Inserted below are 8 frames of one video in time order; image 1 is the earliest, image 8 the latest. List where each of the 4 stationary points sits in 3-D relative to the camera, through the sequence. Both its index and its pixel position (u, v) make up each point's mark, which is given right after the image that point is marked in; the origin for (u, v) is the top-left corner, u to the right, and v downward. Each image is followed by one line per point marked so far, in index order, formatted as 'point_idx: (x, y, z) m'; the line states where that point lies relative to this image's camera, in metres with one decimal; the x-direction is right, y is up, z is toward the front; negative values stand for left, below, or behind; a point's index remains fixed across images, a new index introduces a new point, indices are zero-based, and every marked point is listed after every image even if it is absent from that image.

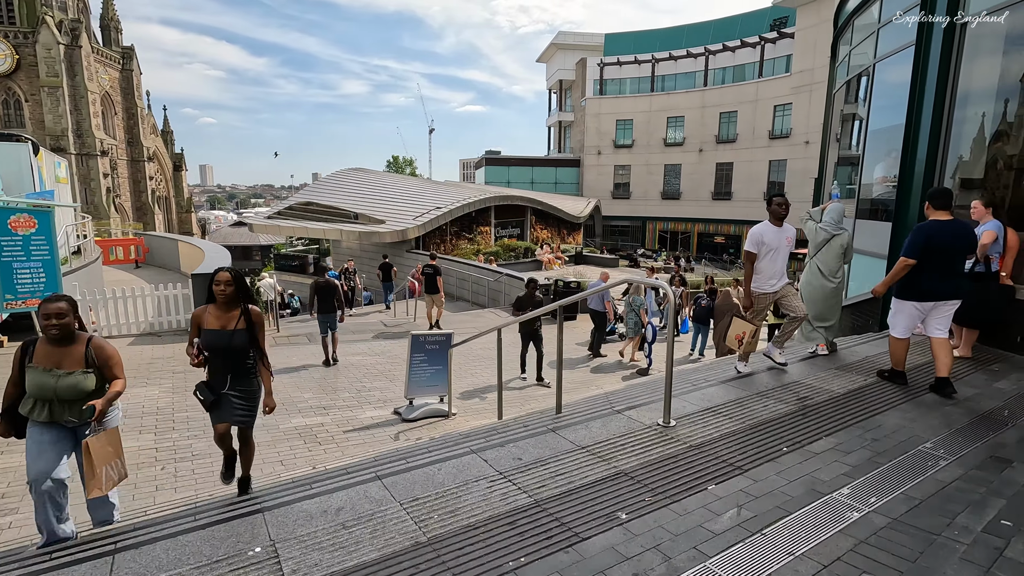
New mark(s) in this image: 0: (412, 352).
0: (-1.3, -0.8, +6.8) m
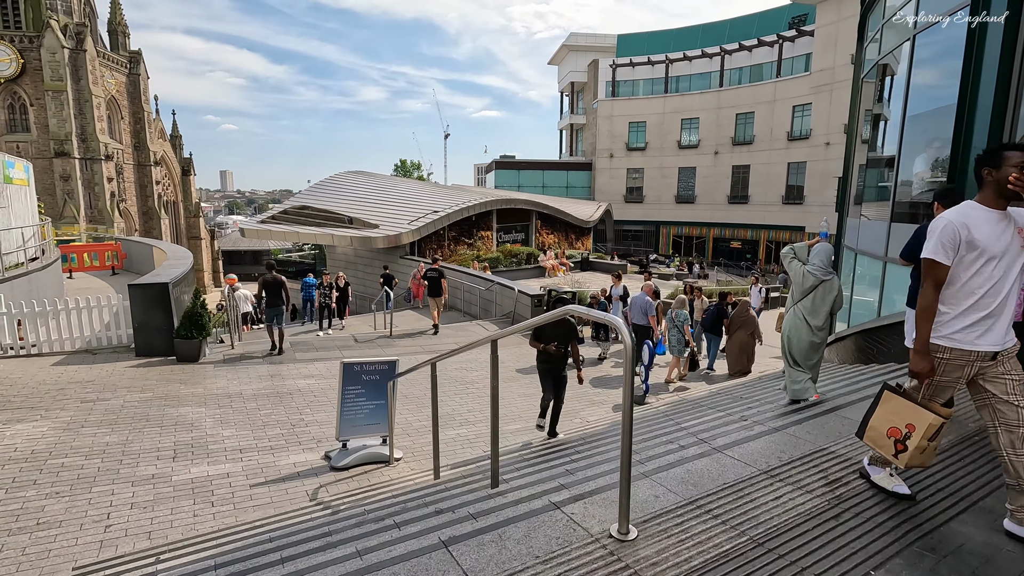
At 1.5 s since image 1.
0: (-1.8, -1.0, +5.6) m
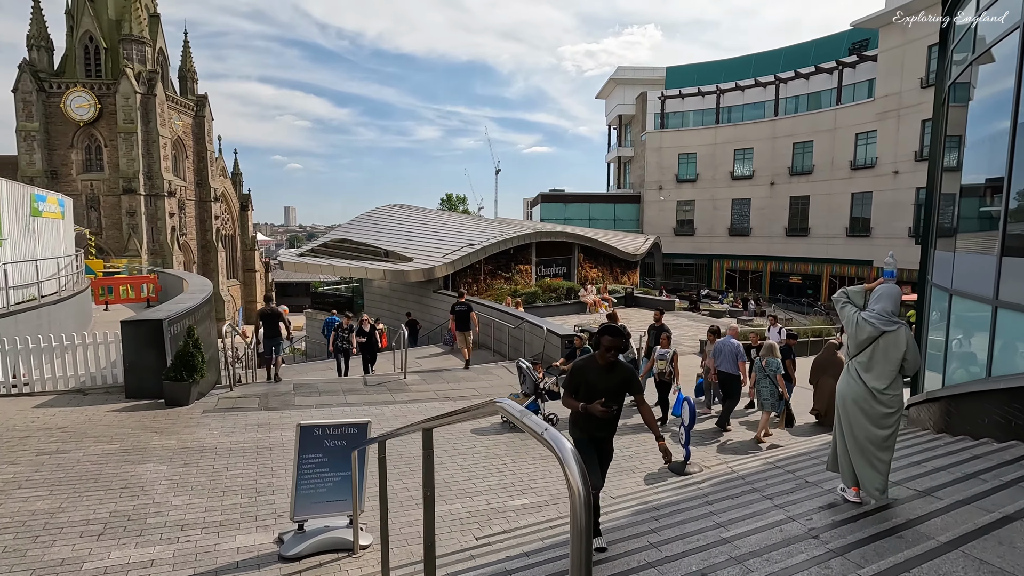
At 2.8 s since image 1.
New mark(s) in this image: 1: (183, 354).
0: (-1.8, -1.4, +4.6) m
1: (-5.0, -1.0, +8.1) m
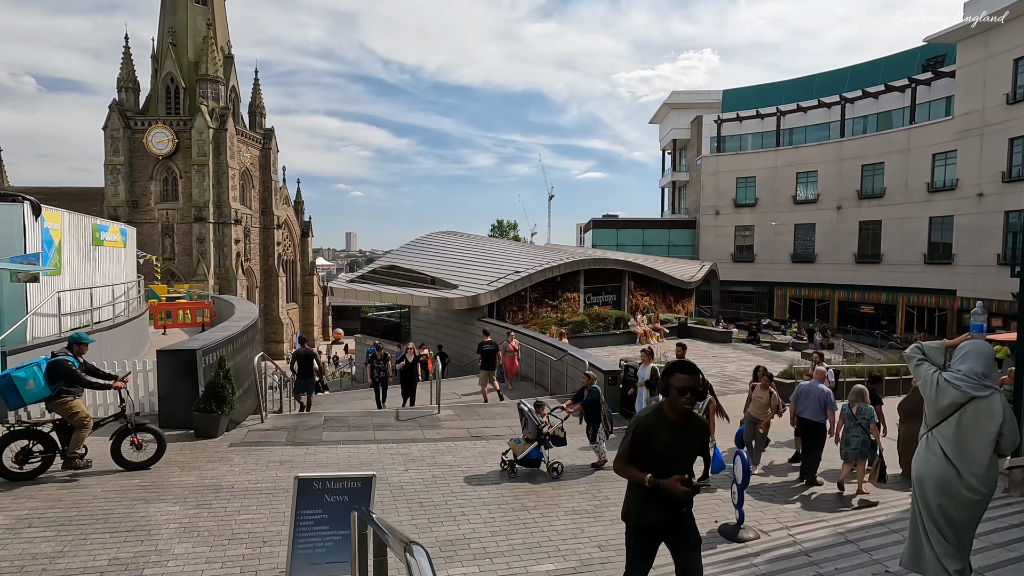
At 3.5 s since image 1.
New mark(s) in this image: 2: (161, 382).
0: (-1.7, -1.7, +4.2) m
1: (-4.5, -1.5, +8.0) m
2: (-5.4, -1.4, +8.3) m
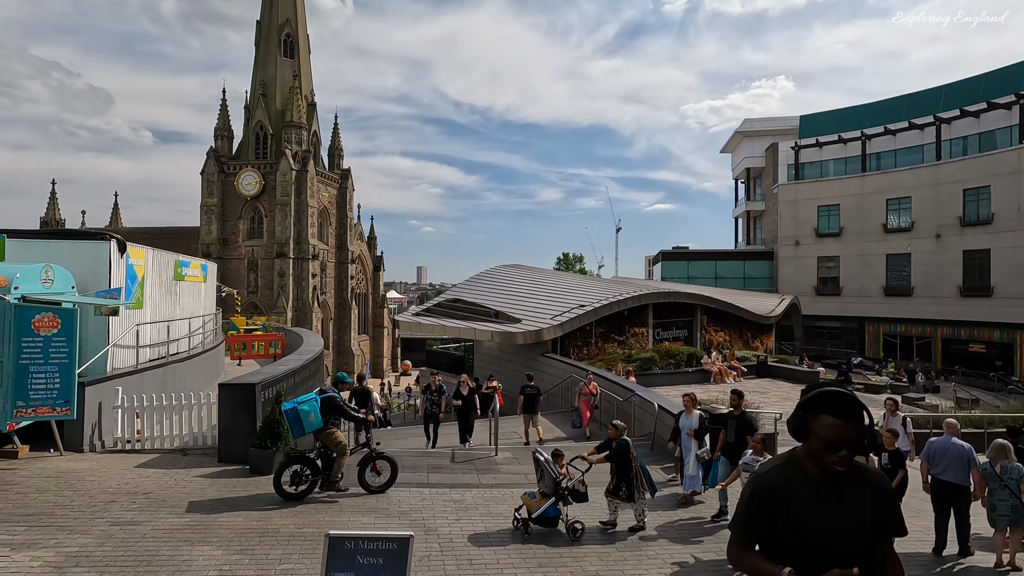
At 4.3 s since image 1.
0: (-1.3, -2.0, +3.8) m
1: (-3.6, -2.0, +7.9) m
2: (-4.5, -2.0, +8.3) m
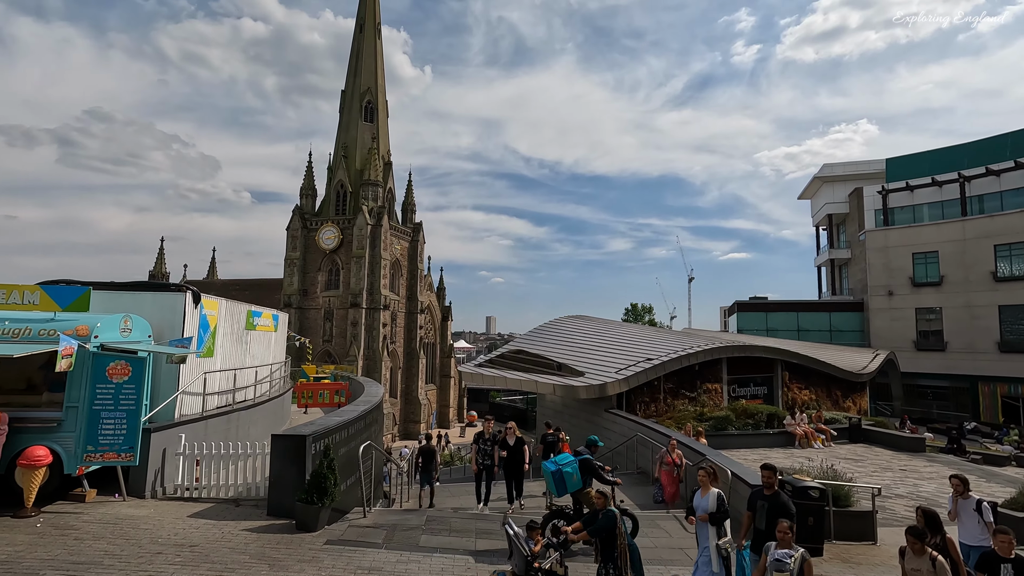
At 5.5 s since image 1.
0: (-1.1, -2.4, +3.4) m
1: (-2.8, -2.7, +7.8) m
2: (-3.7, -2.7, +8.3) m
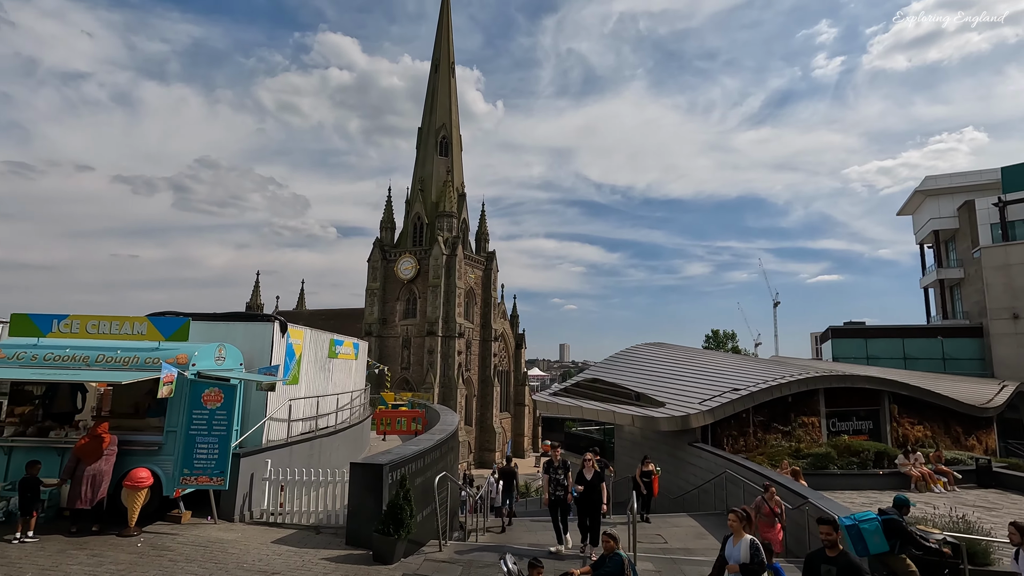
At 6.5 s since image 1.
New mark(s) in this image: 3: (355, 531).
0: (-0.6, -2.6, +3.2) m
1: (-1.7, -3.2, +7.7) m
2: (-2.5, -3.2, +8.3) m
3: (-2.4, -3.8, +8.2) m
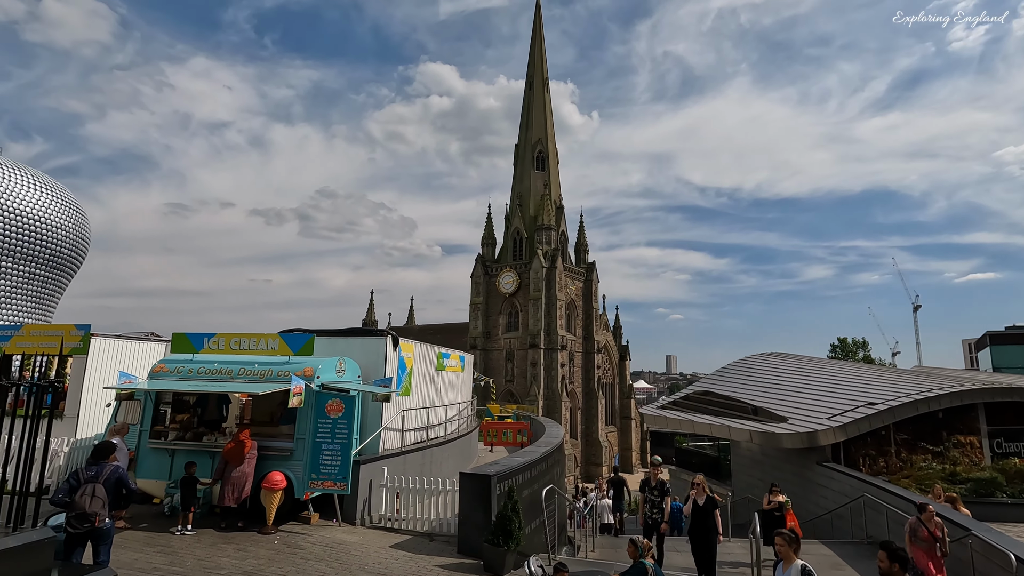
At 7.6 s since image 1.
0: (+0.1, -2.6, +3.1) m
1: (-0.2, -3.3, +7.8) m
2: (-0.8, -3.4, +8.5) m
3: (-0.7, -4.0, +8.4) m
